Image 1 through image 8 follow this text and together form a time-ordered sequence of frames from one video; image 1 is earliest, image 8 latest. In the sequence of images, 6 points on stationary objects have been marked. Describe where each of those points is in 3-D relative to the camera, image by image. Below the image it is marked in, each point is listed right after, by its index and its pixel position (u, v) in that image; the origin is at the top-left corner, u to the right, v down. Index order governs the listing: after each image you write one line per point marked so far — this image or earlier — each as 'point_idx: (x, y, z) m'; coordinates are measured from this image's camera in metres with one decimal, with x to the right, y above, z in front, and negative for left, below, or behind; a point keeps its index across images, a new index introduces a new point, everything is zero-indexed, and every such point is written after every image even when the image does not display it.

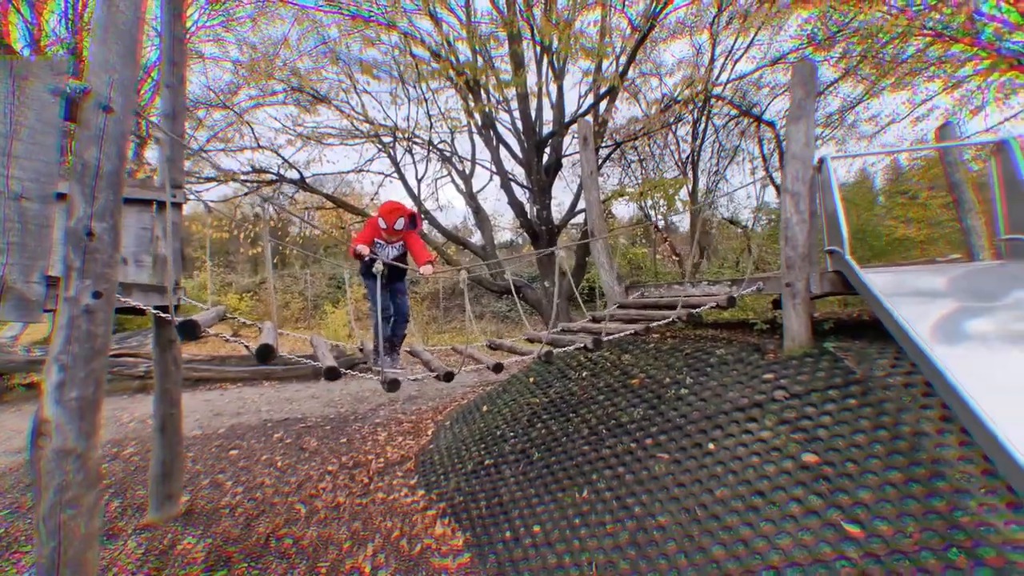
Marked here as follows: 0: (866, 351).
0: (+2.5, -0.4, +3.6) m
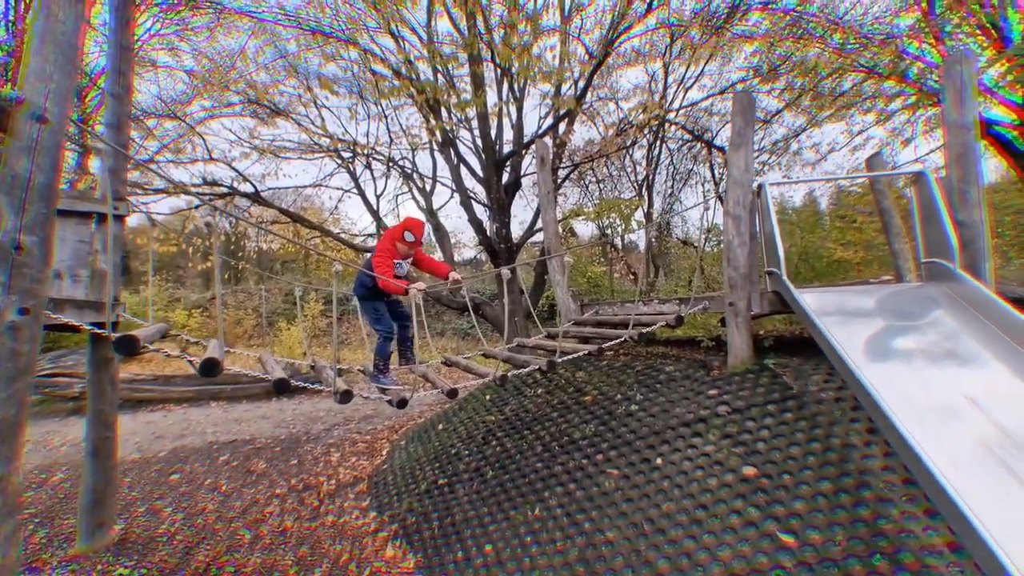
0: (+2.1, -0.6, +3.8) m
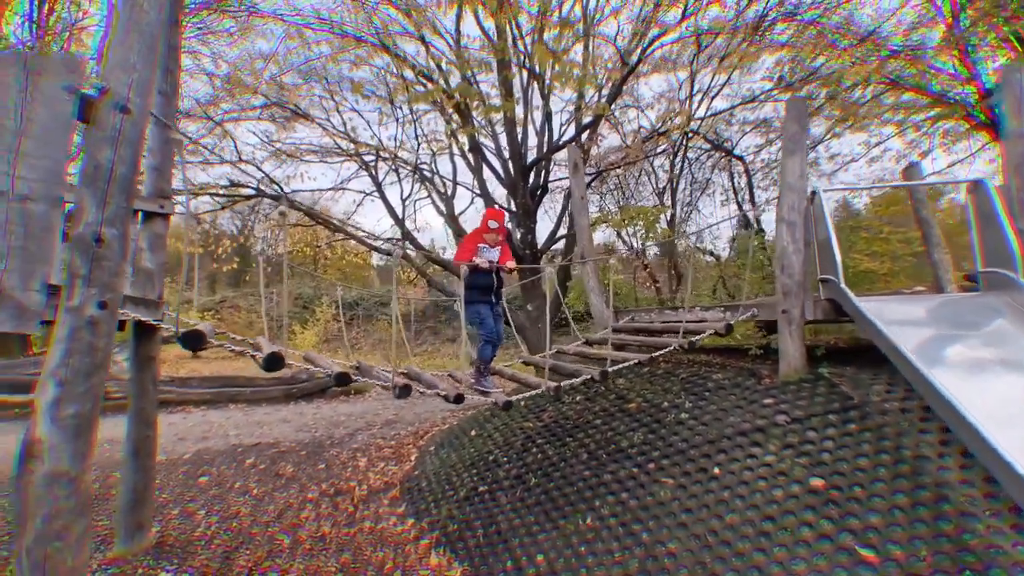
0: (+2.5, -0.6, +3.7) m
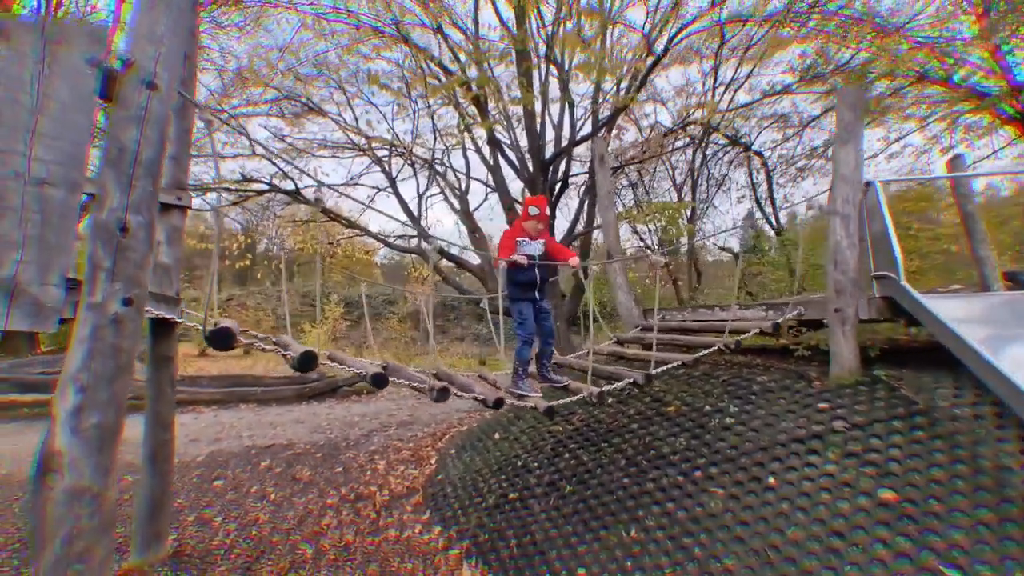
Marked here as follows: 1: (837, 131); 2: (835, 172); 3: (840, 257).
0: (+2.8, -0.6, +3.5) m
1: (+2.4, +1.2, +3.8) m
2: (+2.3, +0.8, +3.7) m
3: (+2.4, +0.2, +3.7) m
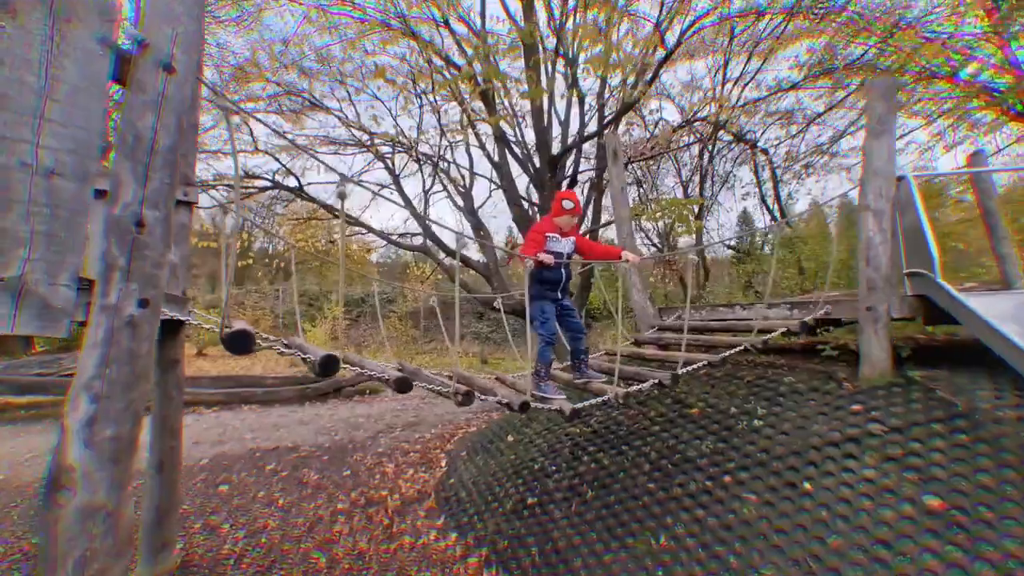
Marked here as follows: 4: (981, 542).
0: (+2.9, -0.6, +3.4) m
1: (+2.5, +1.2, +3.6) m
2: (+2.5, +0.9, +3.6) m
3: (+2.5, +0.2, +3.6) m
4: (+2.3, -1.2, +2.5) m
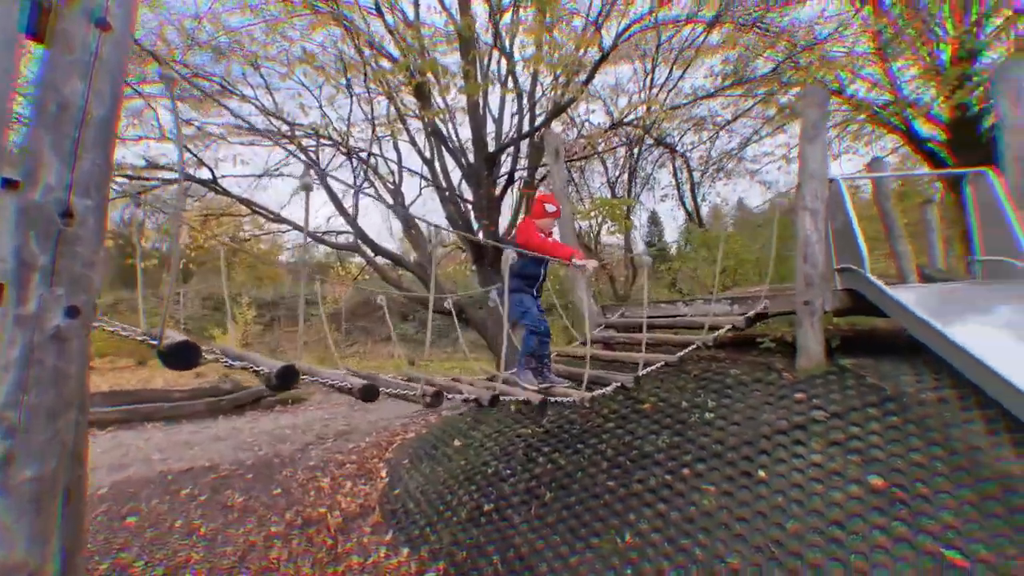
0: (+2.7, -0.6, +3.7) m
1: (+2.2, +1.2, +3.9) m
2: (+2.2, +0.9, +3.8) m
3: (+2.2, +0.3, +3.8) m
4: (+2.2, -1.2, +2.7) m
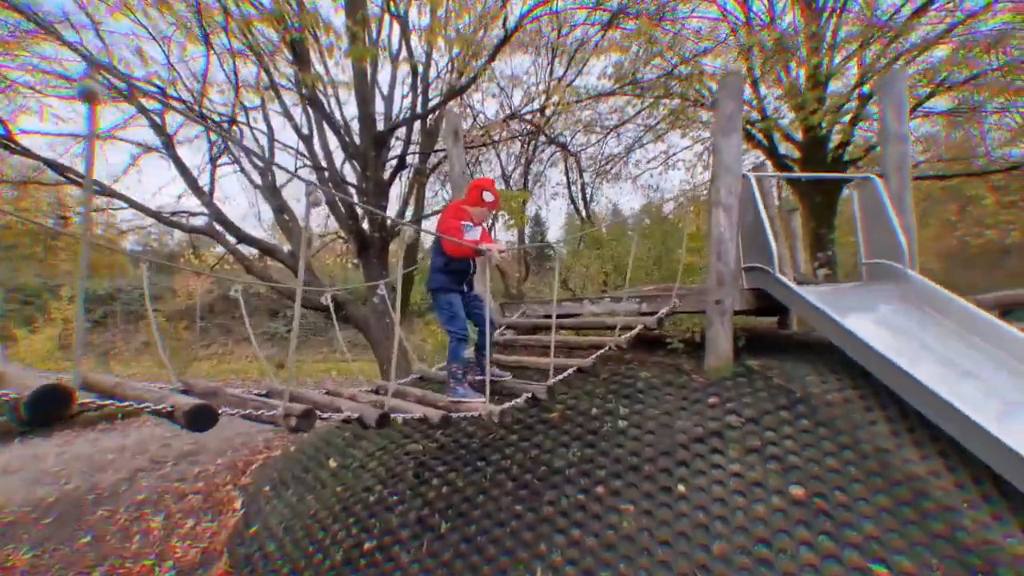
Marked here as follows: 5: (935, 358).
0: (+1.9, -0.6, +3.6) m
1: (+1.5, +1.2, +3.7) m
2: (+1.5, +0.9, +3.7) m
3: (+1.5, +0.3, +3.6) m
4: (+1.7, -1.2, +2.6) m
5: (+2.5, -0.4, +2.8) m
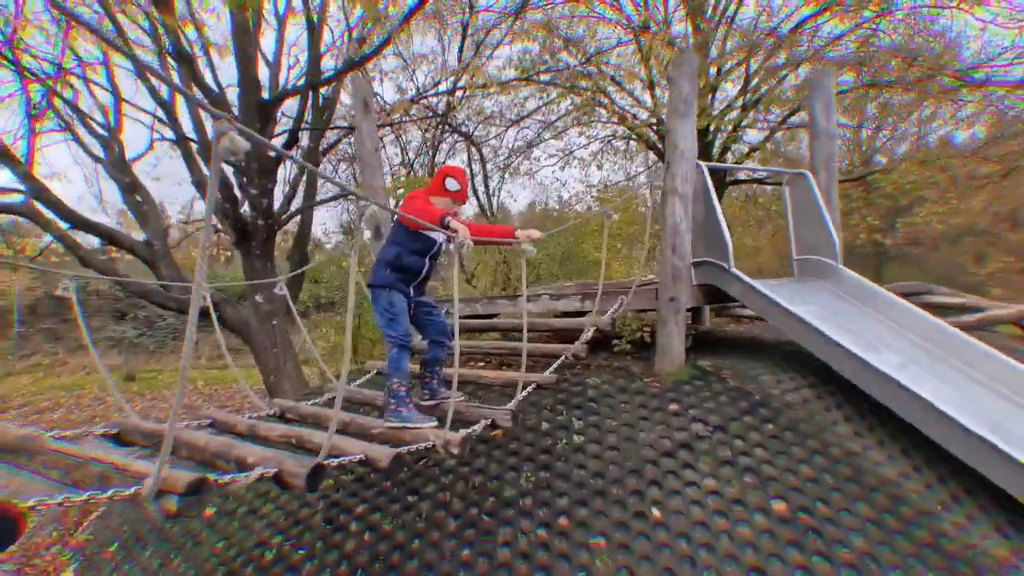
0: (+1.5, -0.5, +3.4) m
1: (+1.1, +1.2, +3.4) m
2: (+1.1, +0.9, +3.4) m
3: (+1.1, +0.3, +3.3) m
4: (+1.5, -1.2, +2.4) m
5: (+2.2, -0.4, +2.8) m
